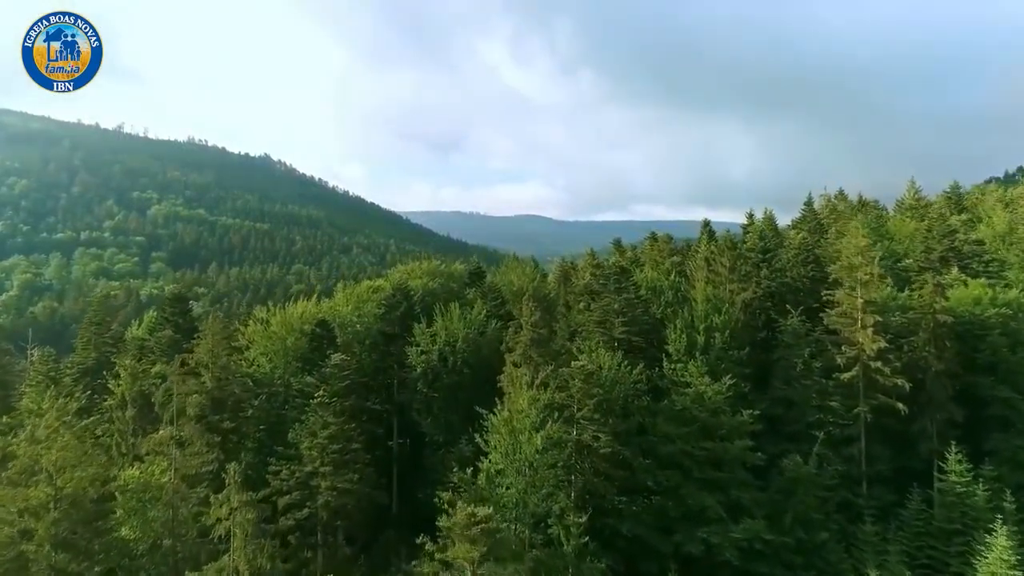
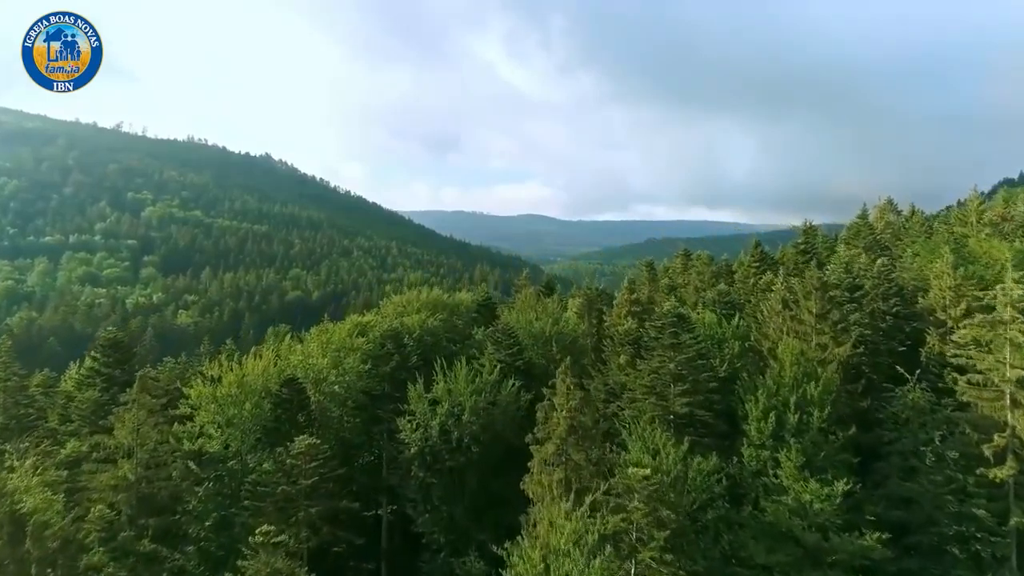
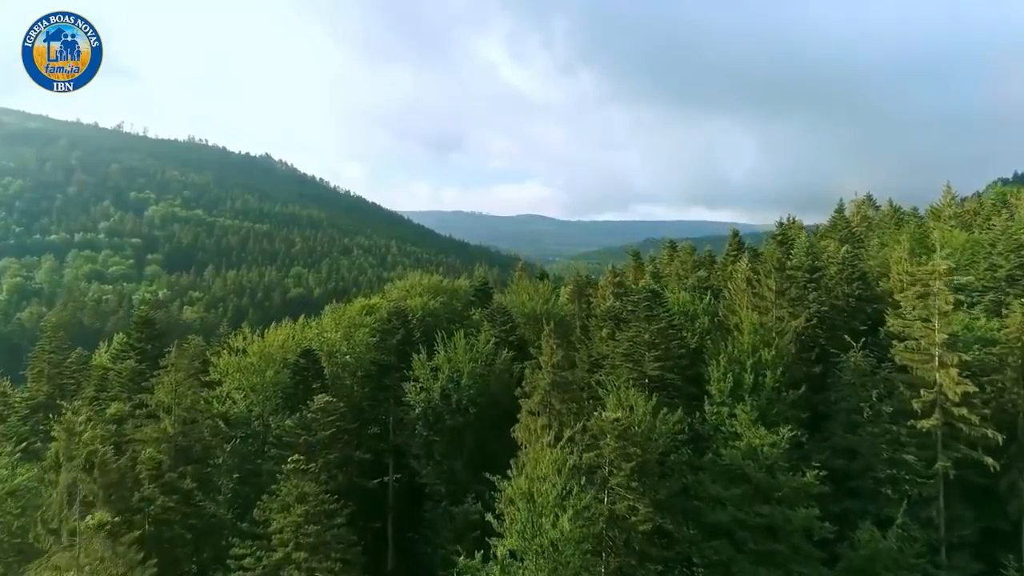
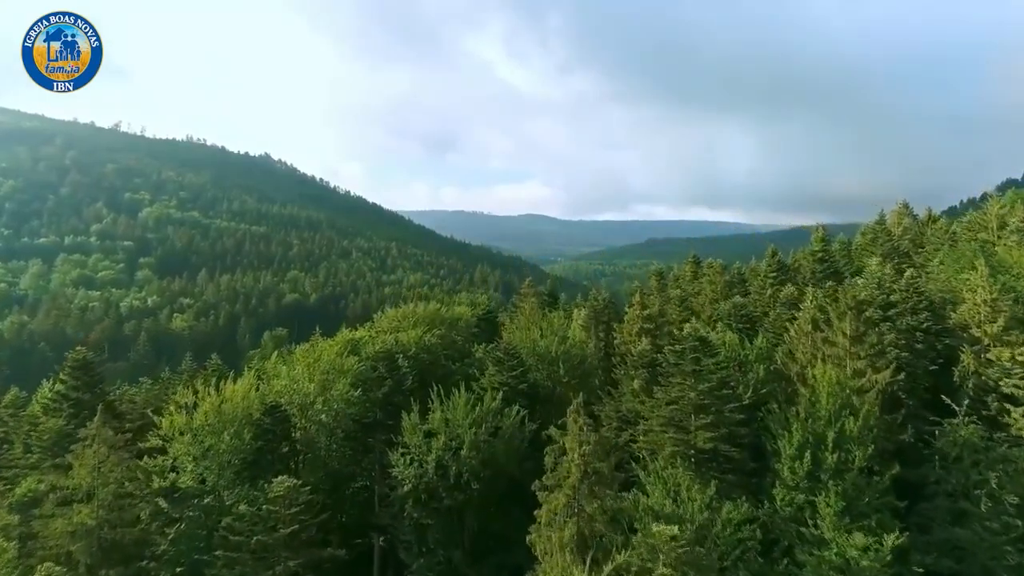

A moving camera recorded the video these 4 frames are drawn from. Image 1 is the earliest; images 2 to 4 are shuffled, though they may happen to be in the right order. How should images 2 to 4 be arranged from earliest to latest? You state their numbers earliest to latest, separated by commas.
3, 2, 4
